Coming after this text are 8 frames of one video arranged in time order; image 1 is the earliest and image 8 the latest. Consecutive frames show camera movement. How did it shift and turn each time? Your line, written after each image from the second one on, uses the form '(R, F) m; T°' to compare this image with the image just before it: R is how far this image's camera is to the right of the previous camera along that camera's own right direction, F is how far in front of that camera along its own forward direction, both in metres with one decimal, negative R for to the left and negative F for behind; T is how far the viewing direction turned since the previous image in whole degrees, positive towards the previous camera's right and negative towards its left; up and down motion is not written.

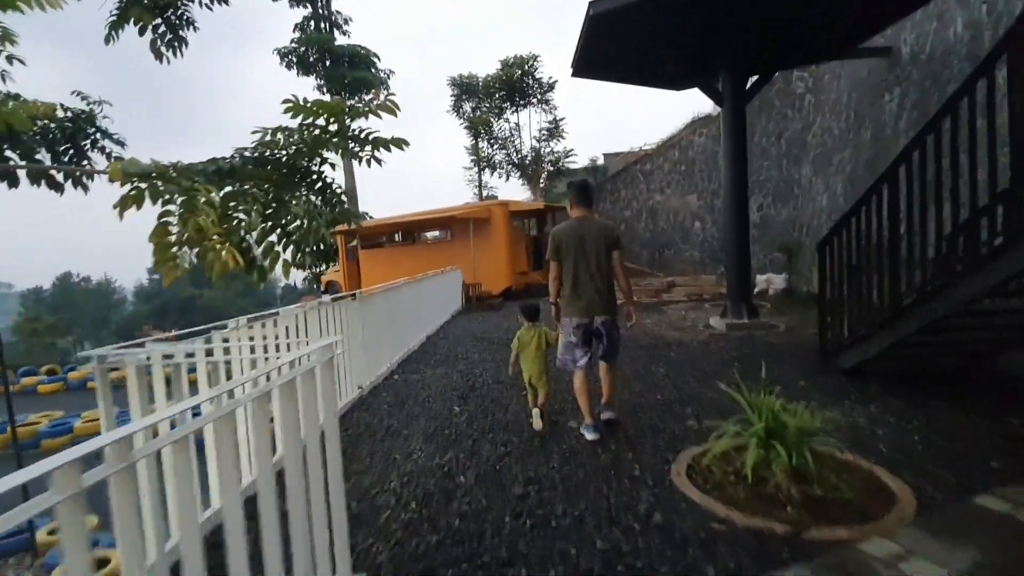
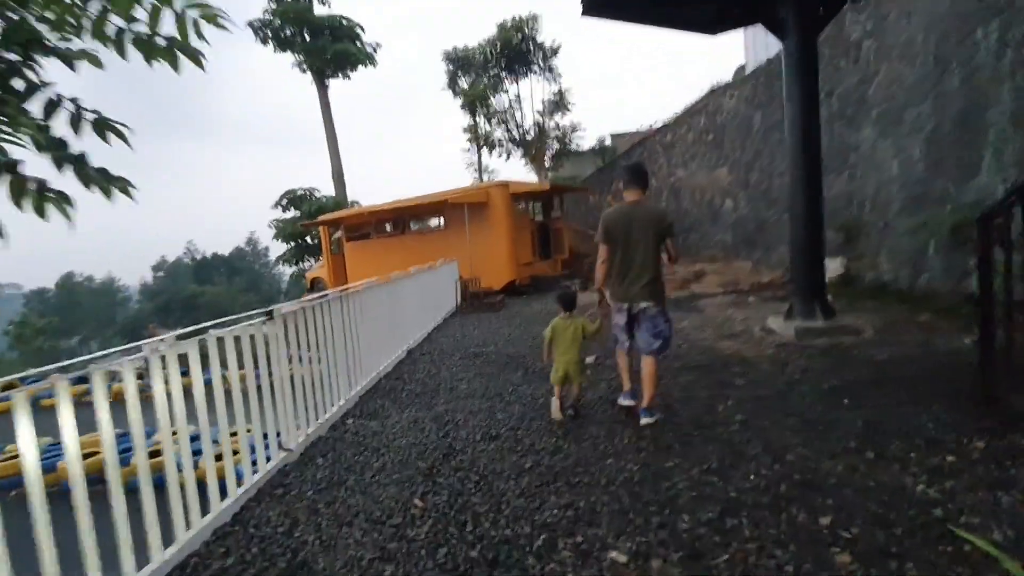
(+0.1, +1.9) m; -1°
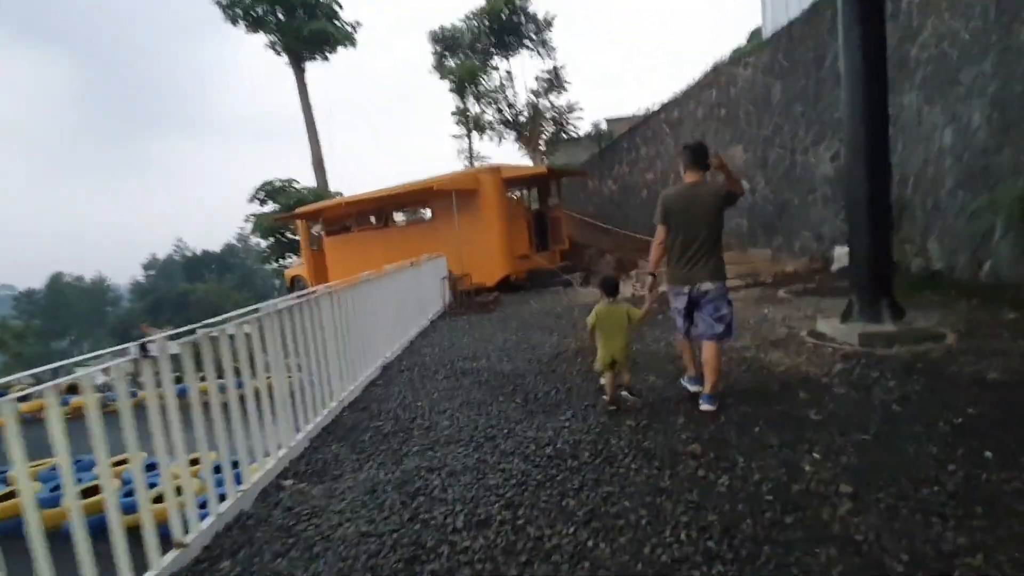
(0.0, +1.2) m; 0°
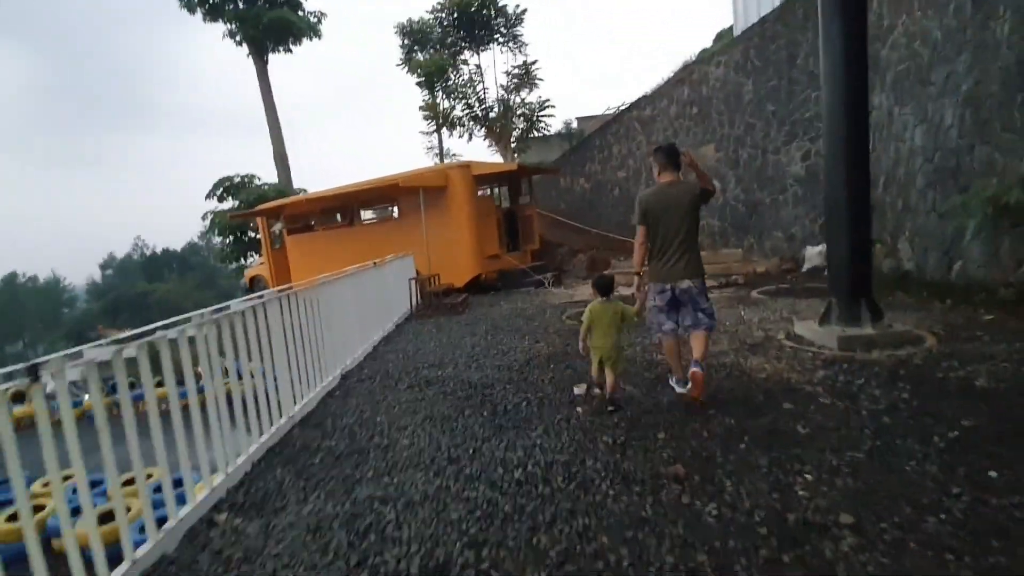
(0.0, +0.3) m; +3°
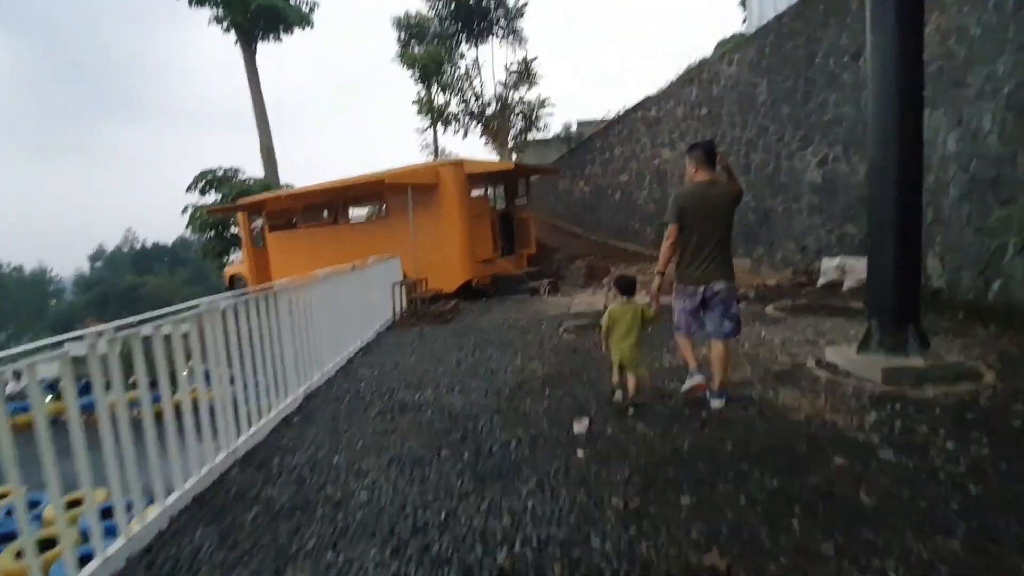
(0.0, +0.7) m; +1°
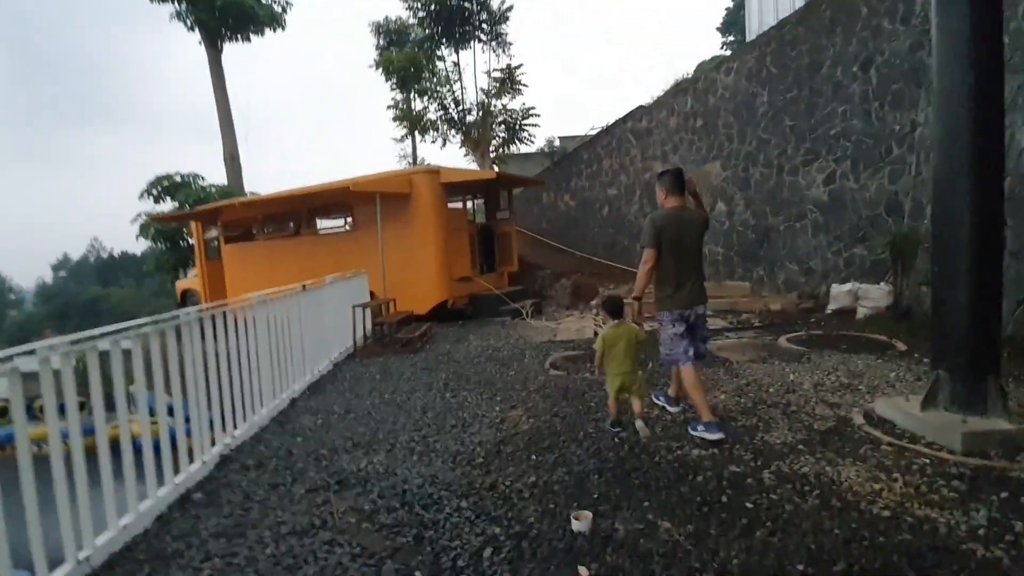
(0.0, +1.0) m; +2°
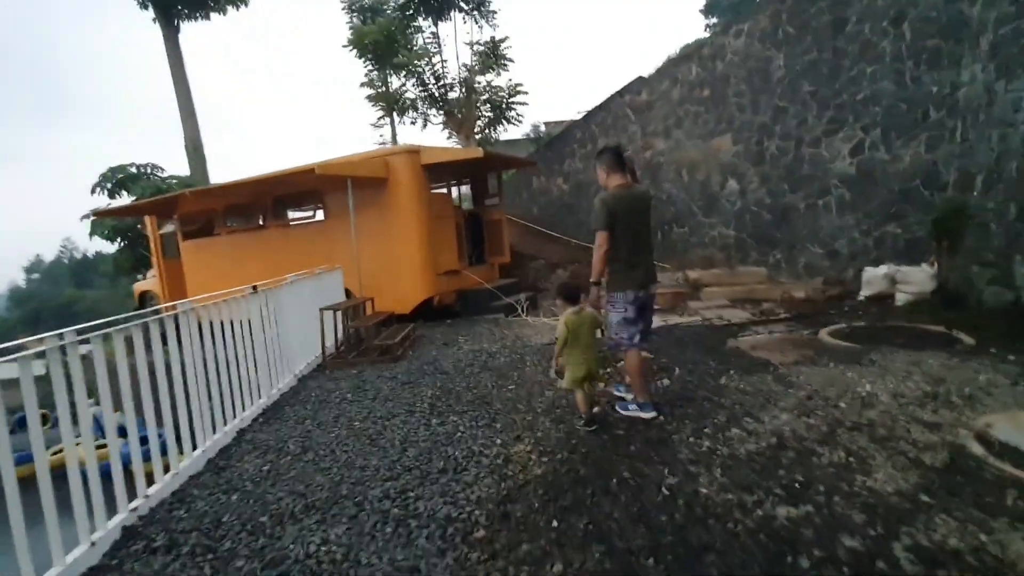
(-0.1, +1.0) m; +1°
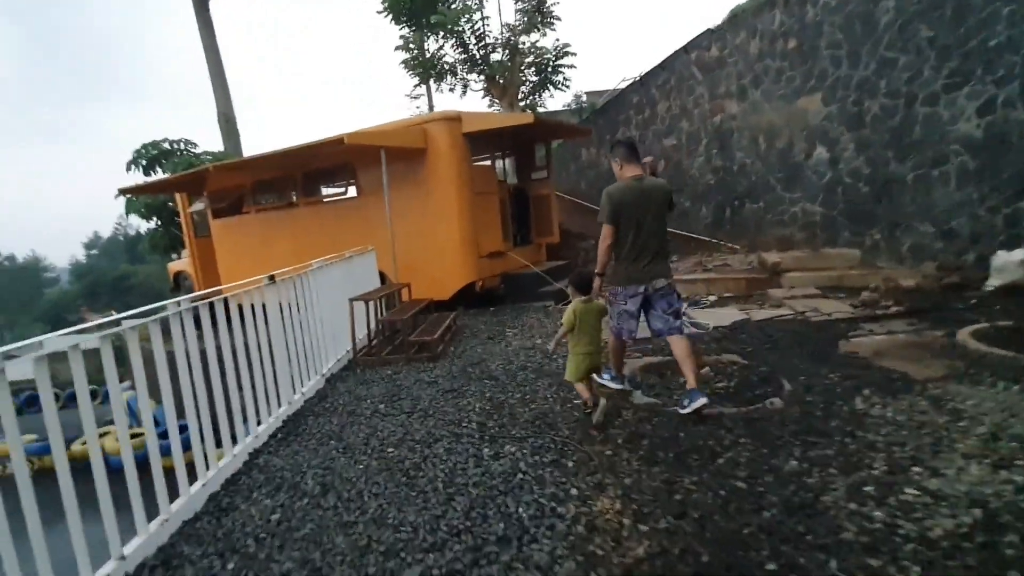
(-0.2, +0.9) m; -4°
